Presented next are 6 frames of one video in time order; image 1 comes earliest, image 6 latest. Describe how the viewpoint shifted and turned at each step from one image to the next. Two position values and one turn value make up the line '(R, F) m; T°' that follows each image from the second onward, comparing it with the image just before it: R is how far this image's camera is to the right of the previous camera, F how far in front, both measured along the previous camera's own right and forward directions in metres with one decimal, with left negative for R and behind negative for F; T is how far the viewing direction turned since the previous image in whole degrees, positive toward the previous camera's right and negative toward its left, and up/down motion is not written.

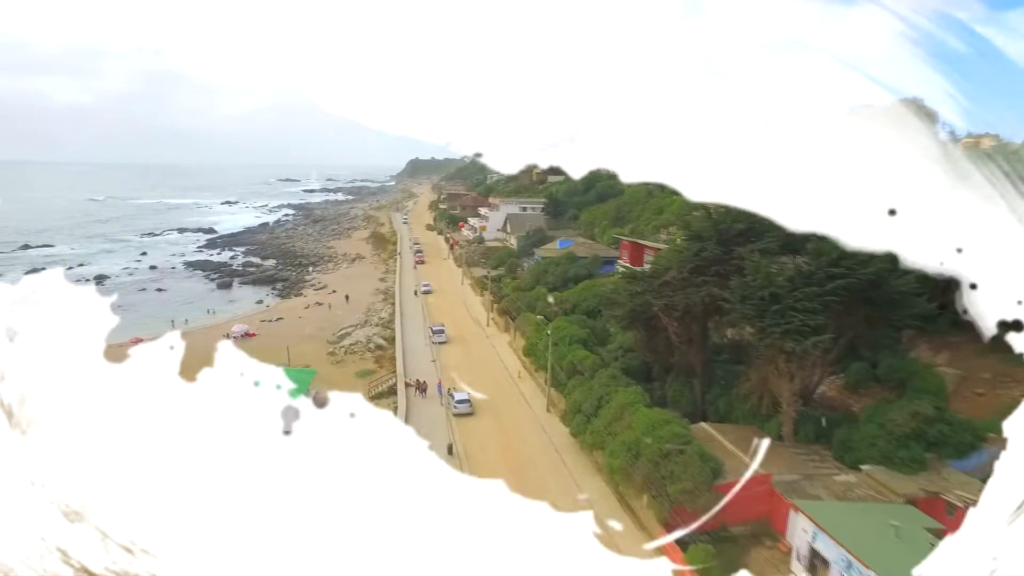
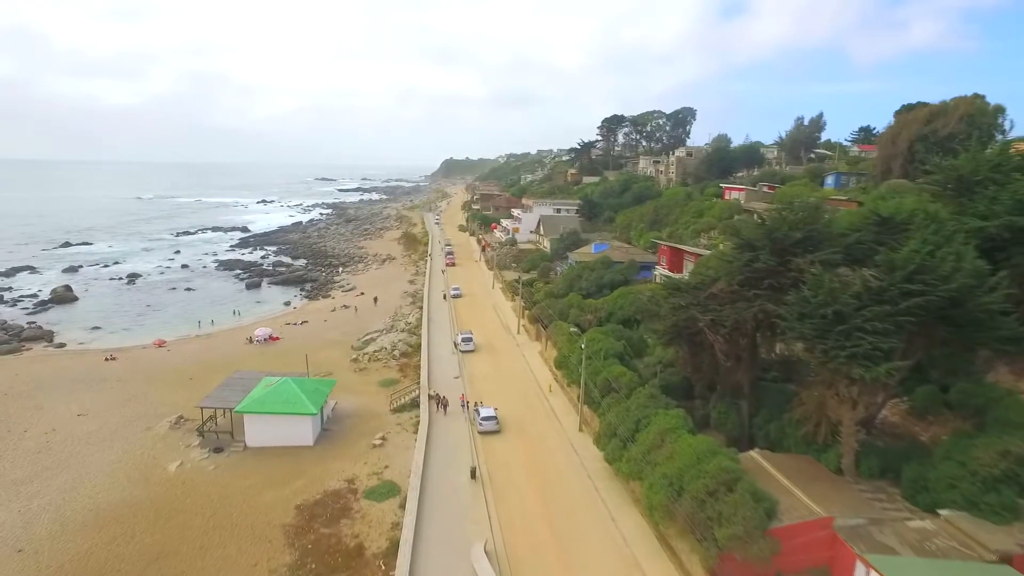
(0.0, +0.4) m; -3°
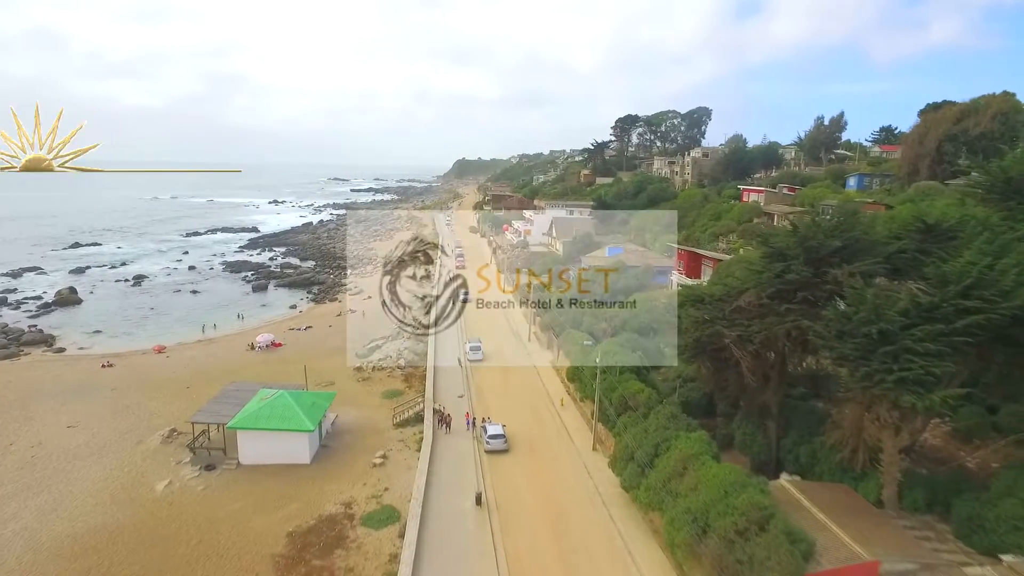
(0.0, +0.3) m; -1°
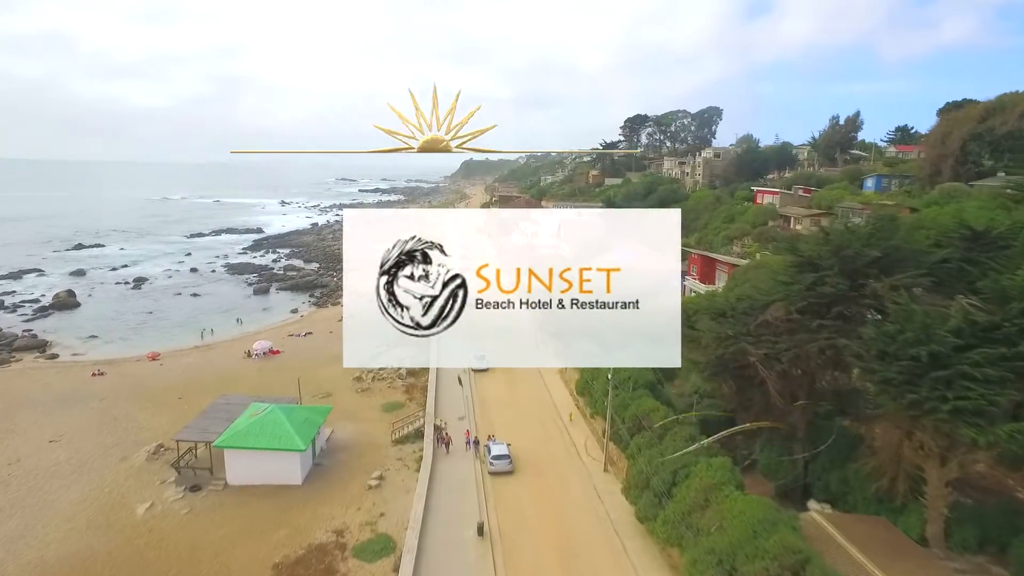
(0.0, +0.3) m; -1°
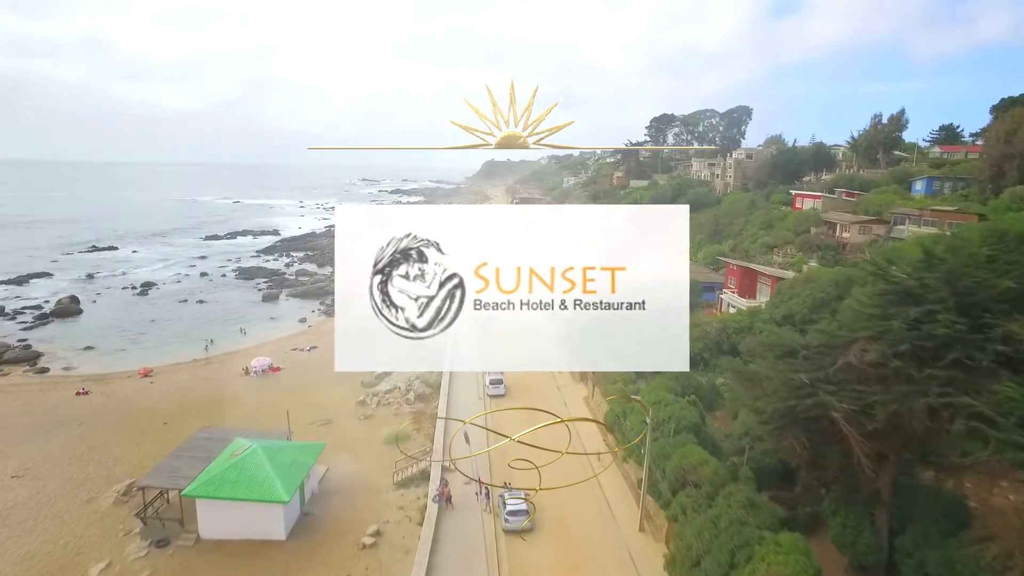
(0.0, +0.7) m; -2°
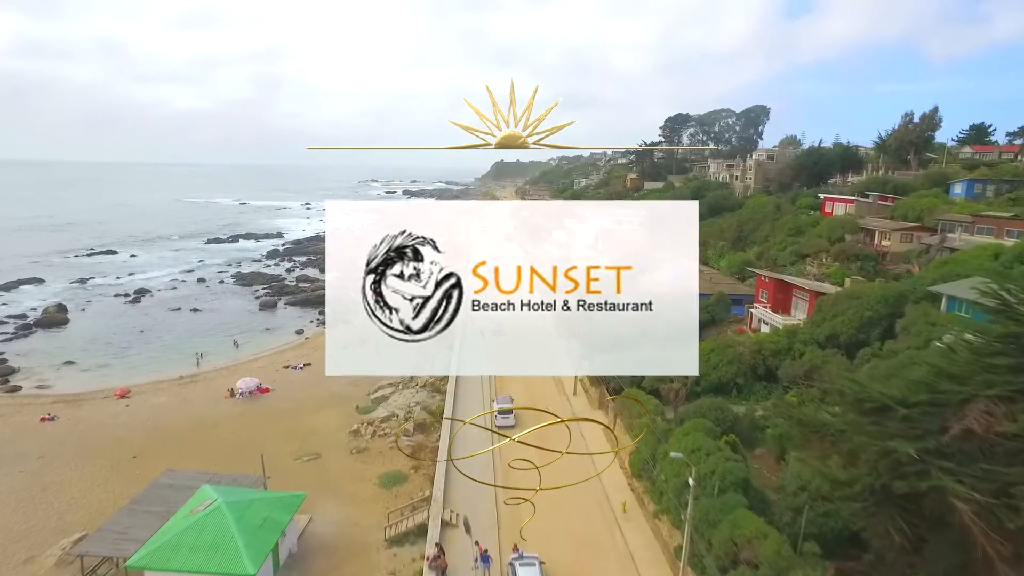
(0.0, +0.6) m; -1°
